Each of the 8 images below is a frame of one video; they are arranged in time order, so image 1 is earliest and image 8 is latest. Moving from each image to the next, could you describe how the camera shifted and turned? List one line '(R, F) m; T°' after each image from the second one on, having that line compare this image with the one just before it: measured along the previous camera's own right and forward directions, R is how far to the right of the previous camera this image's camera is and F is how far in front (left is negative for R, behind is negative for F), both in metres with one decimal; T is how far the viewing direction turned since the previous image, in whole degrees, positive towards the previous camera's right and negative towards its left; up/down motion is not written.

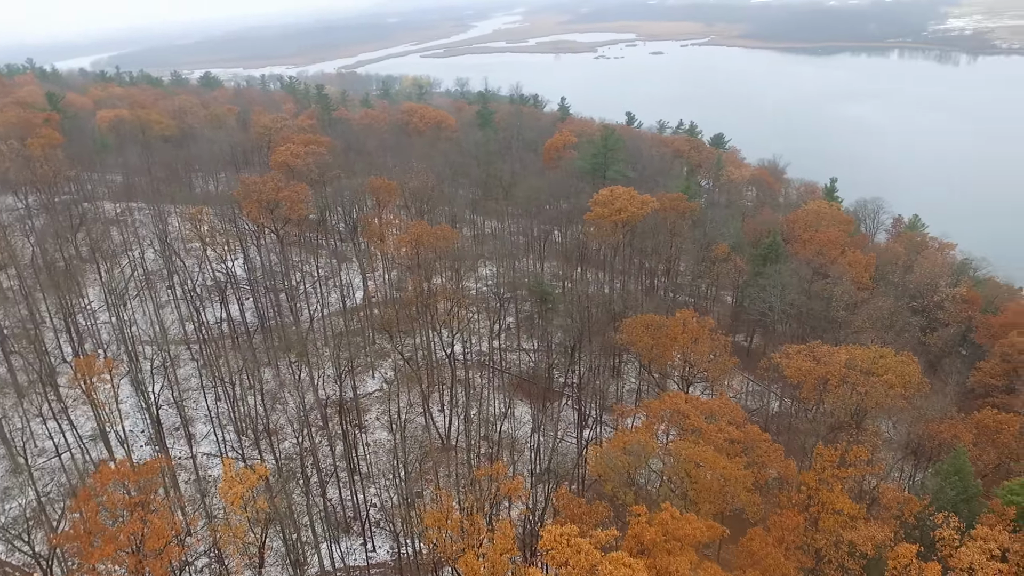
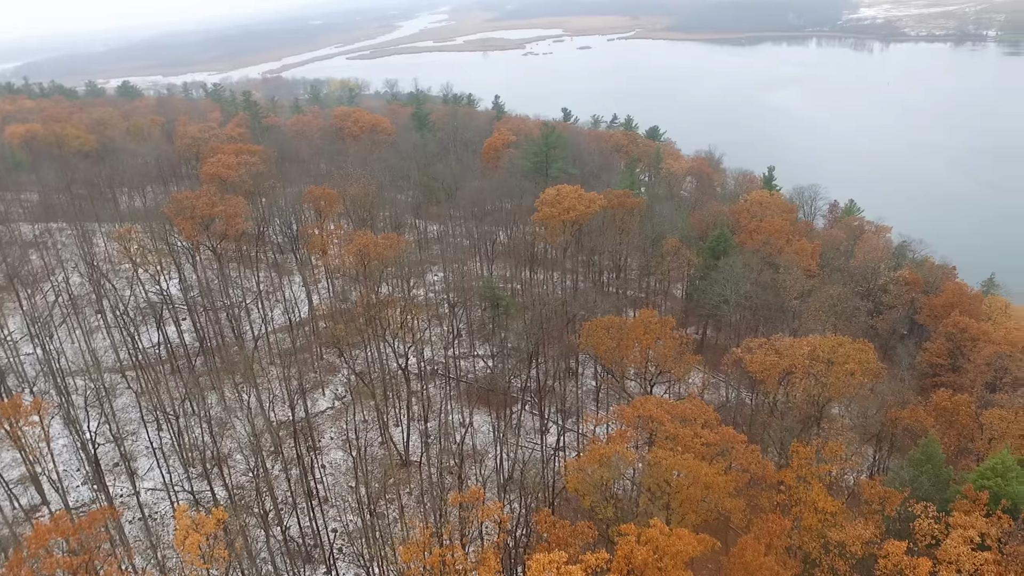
(-0.6, +1.1) m; +4°
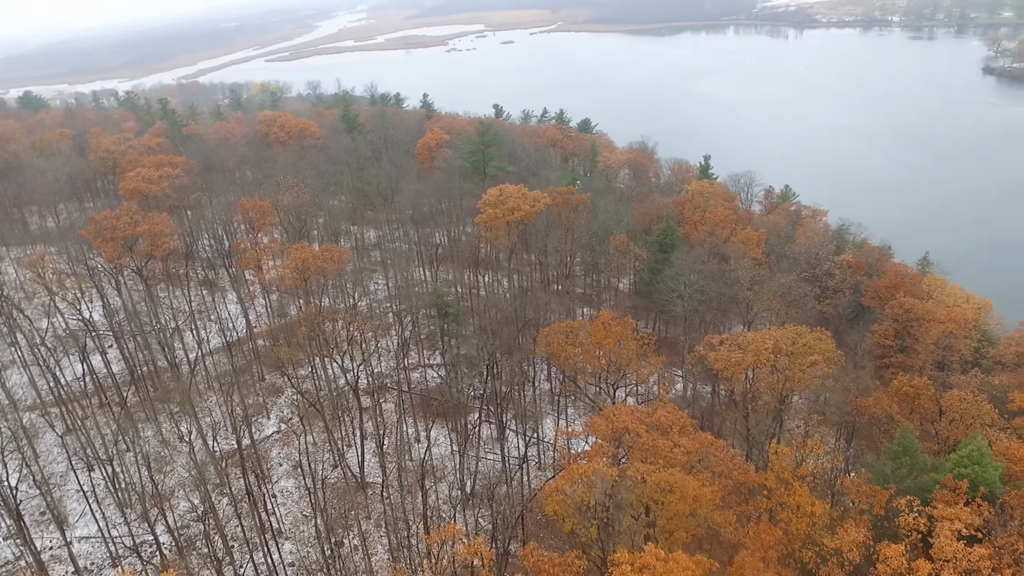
(-0.7, +1.4) m; +5°
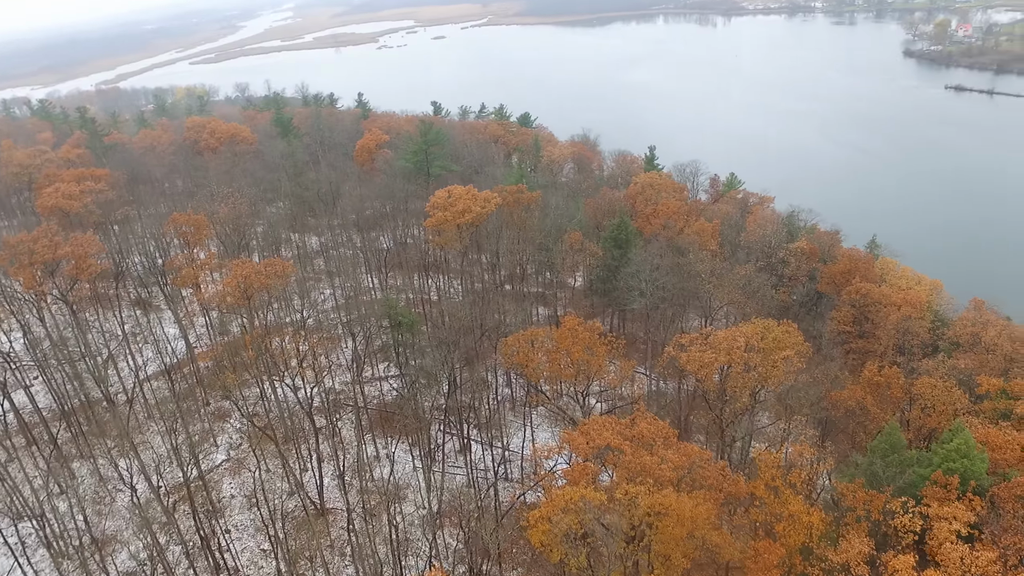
(-0.7, +1.6) m; +4°
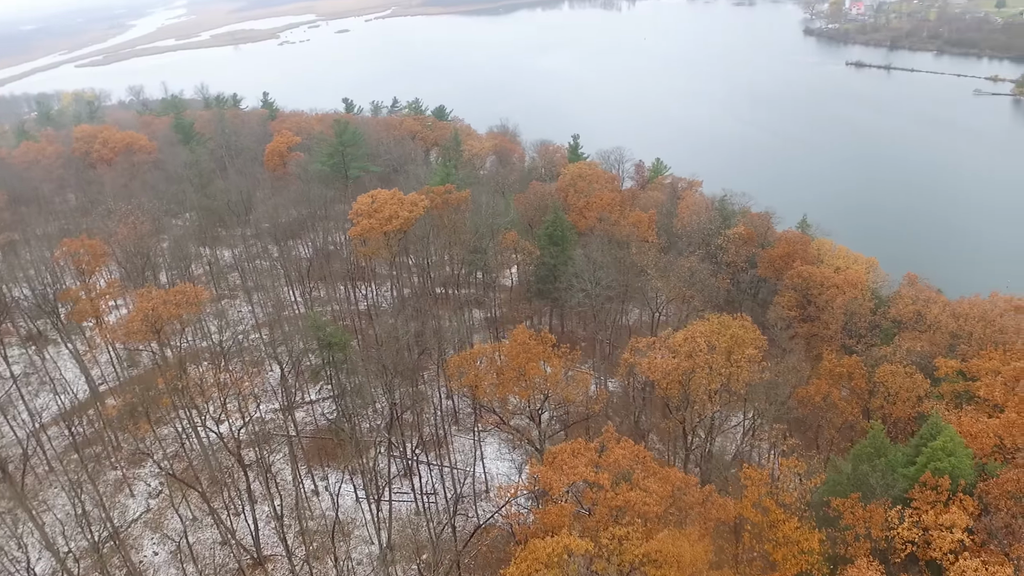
(-0.7, +2.5) m; +6°
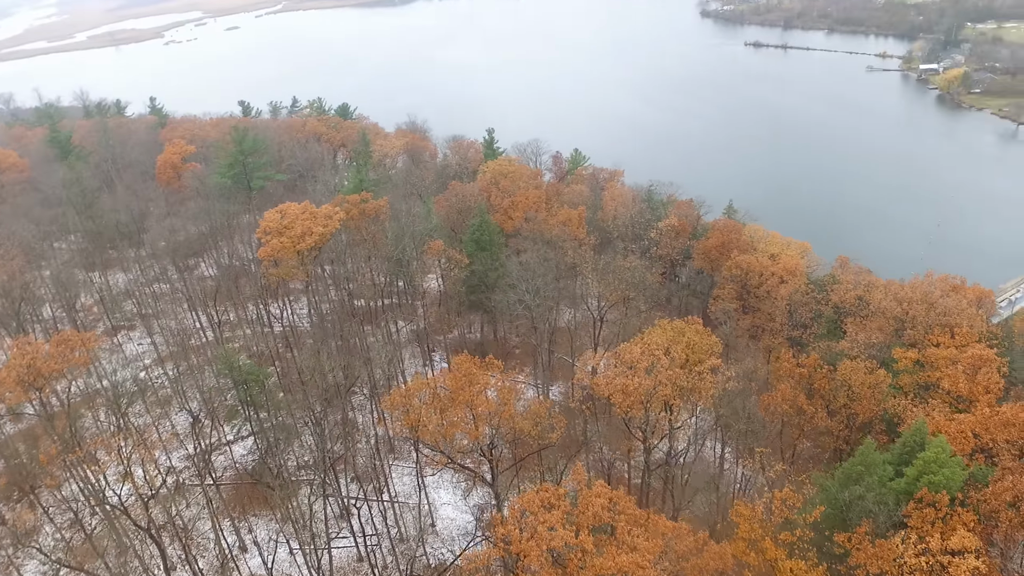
(-0.8, +2.8) m; +6°
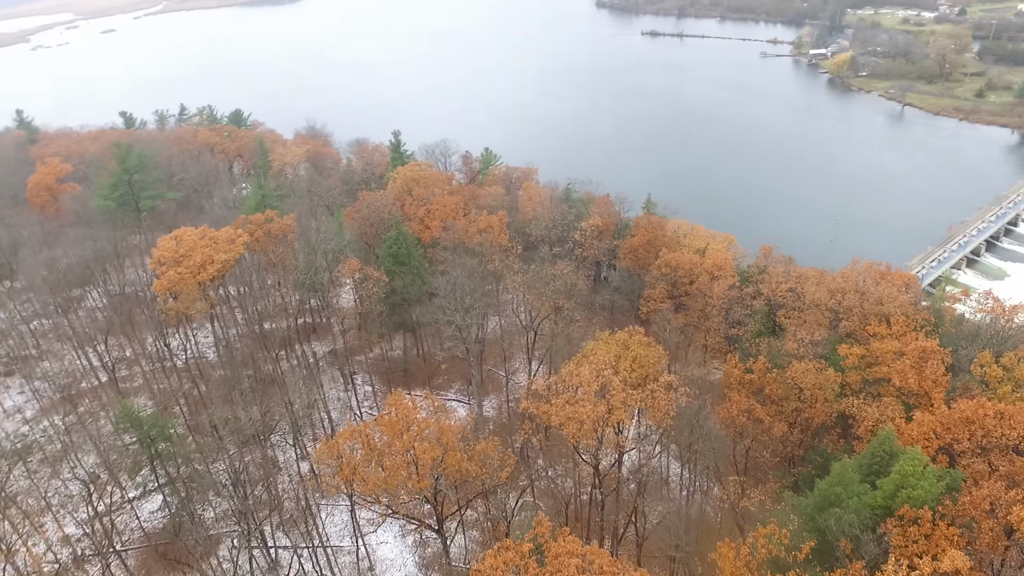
(-0.7, +2.3) m; +7°
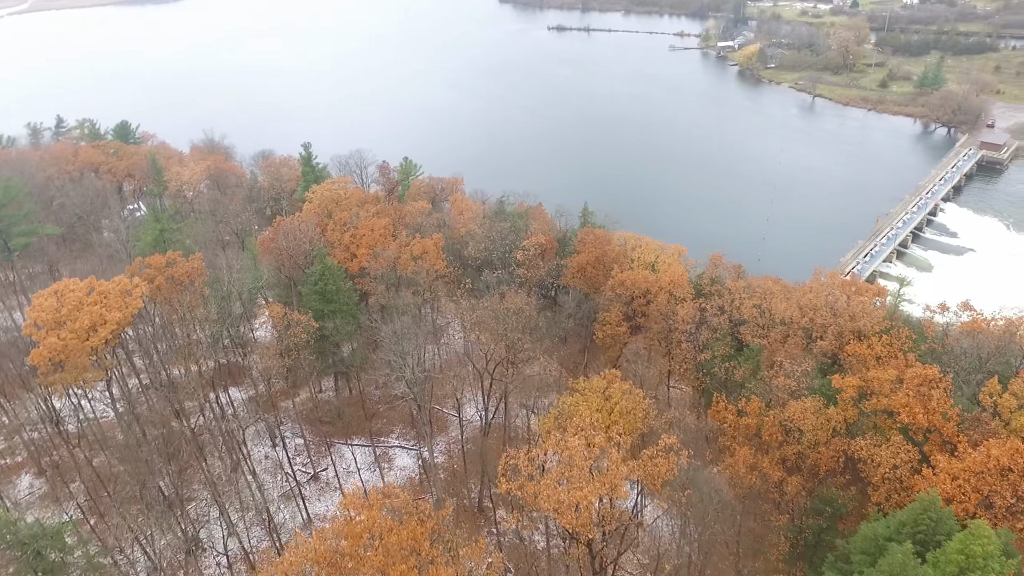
(-1.5, +4.0) m; +7°
